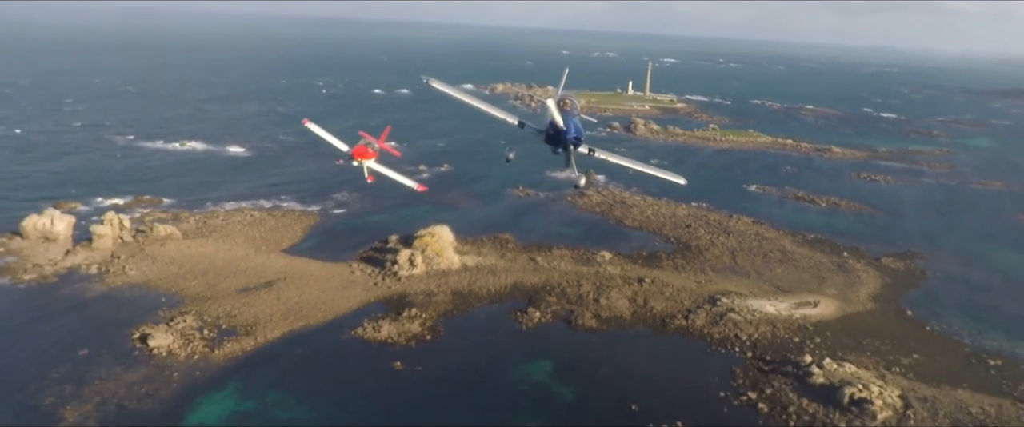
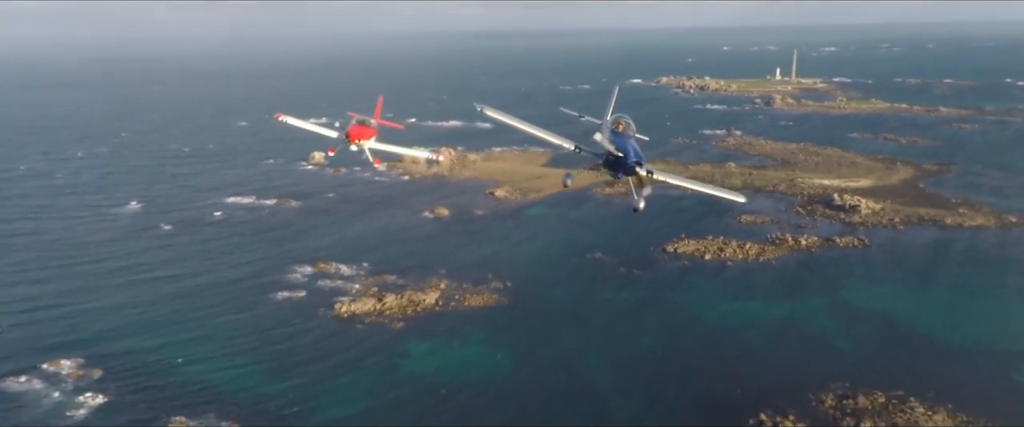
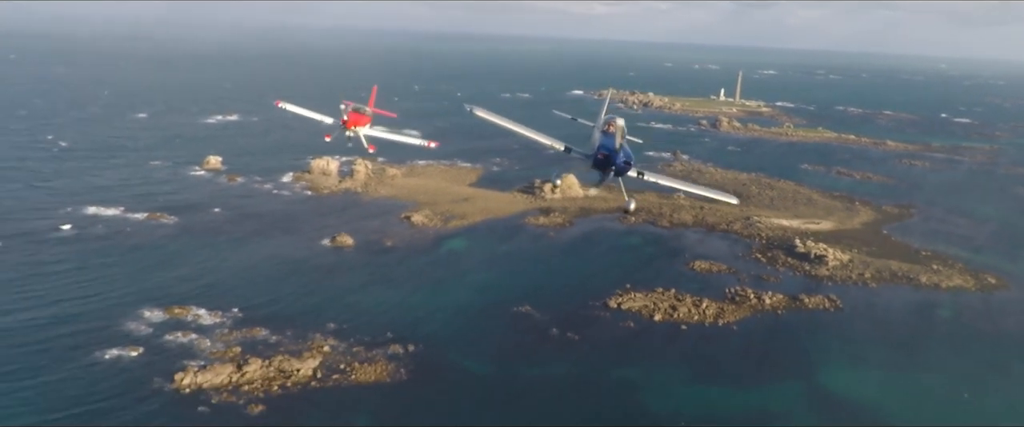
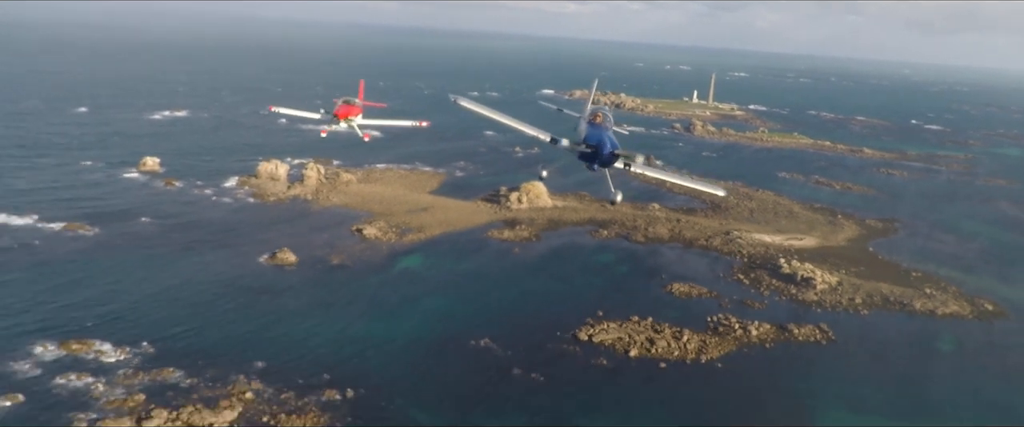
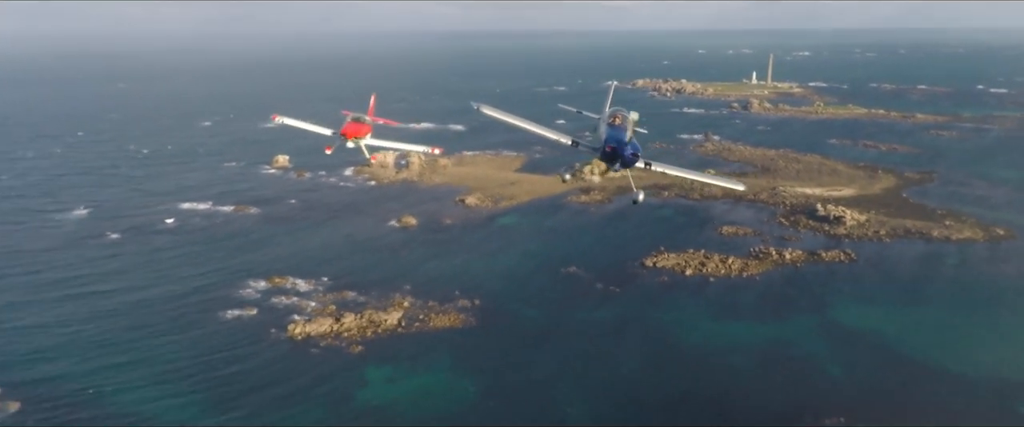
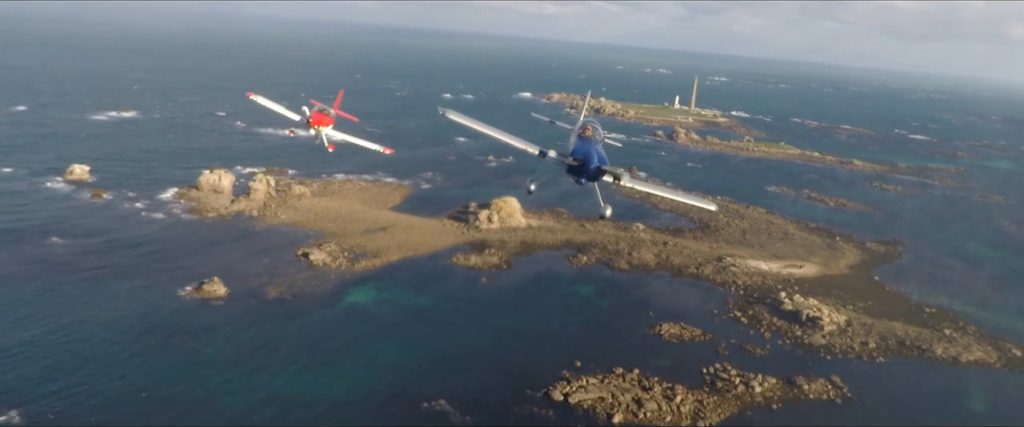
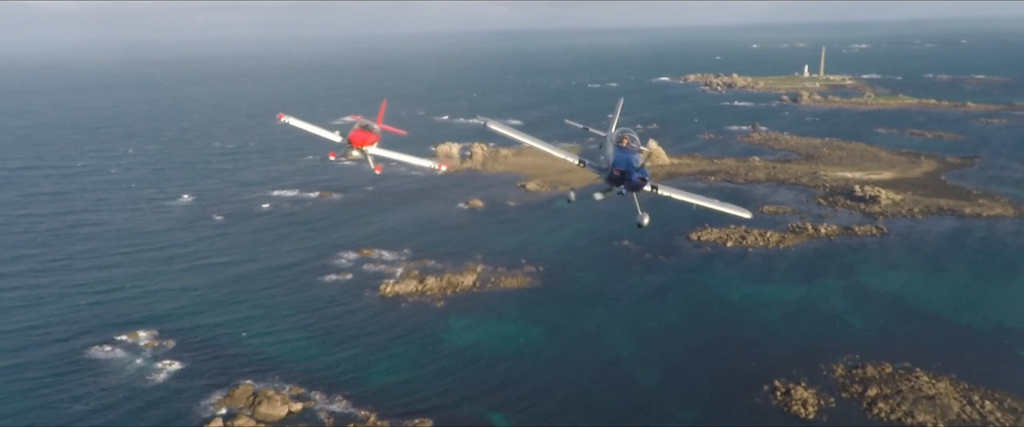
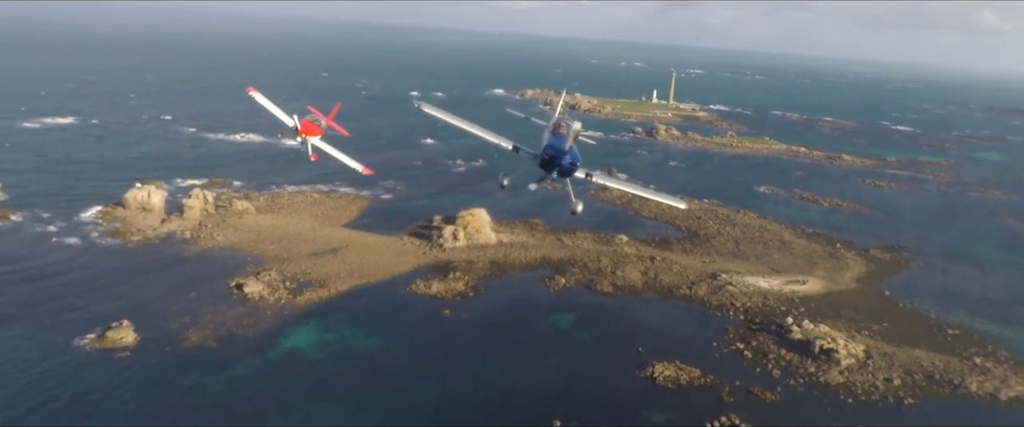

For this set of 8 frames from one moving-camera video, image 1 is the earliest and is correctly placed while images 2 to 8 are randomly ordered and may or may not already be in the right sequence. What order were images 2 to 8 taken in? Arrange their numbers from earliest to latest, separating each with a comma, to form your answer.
8, 6, 4, 3, 5, 2, 7
